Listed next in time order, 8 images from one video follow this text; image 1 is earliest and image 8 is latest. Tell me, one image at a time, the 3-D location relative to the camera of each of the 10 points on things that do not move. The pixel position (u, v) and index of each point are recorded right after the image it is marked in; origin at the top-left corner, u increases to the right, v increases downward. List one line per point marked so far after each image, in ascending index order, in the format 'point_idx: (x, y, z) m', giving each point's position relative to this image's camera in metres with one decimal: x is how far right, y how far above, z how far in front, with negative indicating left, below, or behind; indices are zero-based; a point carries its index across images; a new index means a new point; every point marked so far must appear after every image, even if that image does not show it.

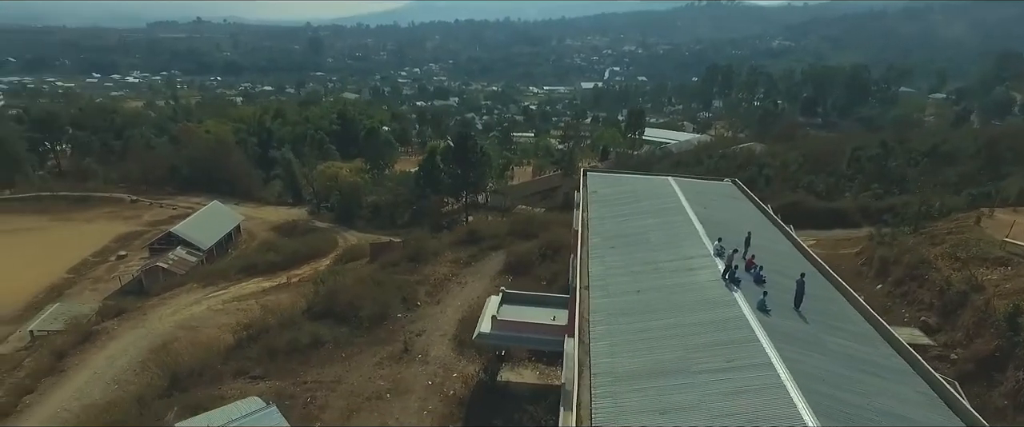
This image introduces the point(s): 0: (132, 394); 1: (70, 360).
0: (-6.2, -3.0, +10.2) m
1: (-9.8, -3.2, +14.1) m
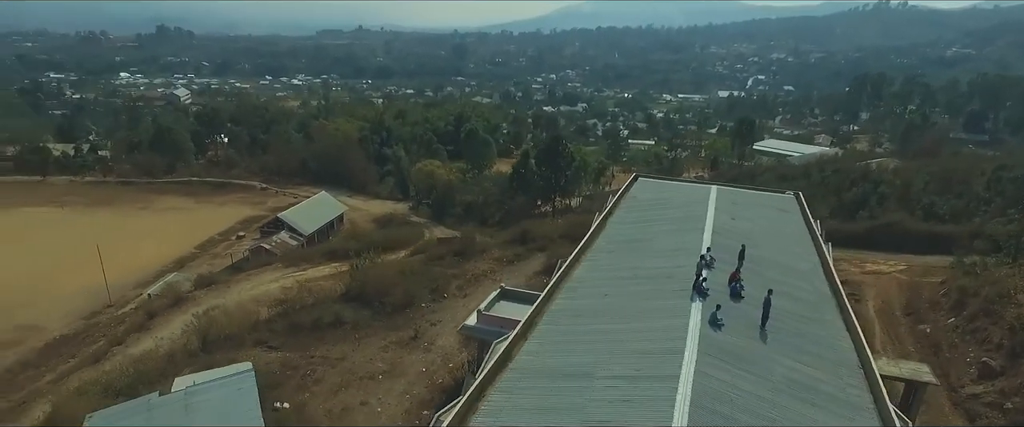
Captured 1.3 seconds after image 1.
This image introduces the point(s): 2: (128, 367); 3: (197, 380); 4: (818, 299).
0: (-6.3, -2.6, +11.6) m
1: (-9.1, -2.6, +16.2) m
2: (-7.0, -2.8, +11.5) m
3: (-4.8, -2.5, +9.3) m
4: (+4.3, -1.2, +8.9) m
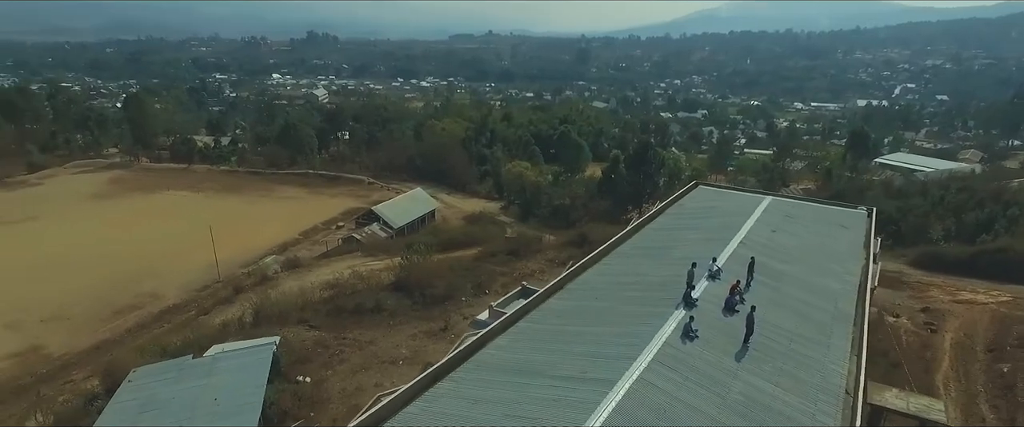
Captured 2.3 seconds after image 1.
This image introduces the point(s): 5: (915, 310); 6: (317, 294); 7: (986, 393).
0: (-5.8, -2.3, +12.8) m
1: (-7.7, -2.2, +17.9) m
2: (-6.6, -2.4, +12.9) m
3: (-4.7, -2.2, +10.4) m
4: (+4.2, -1.4, +8.3) m
5: (+9.0, -2.2, +14.1) m
6: (-4.4, -1.8, +14.3) m
7: (+7.9, -3.0, +10.5) m
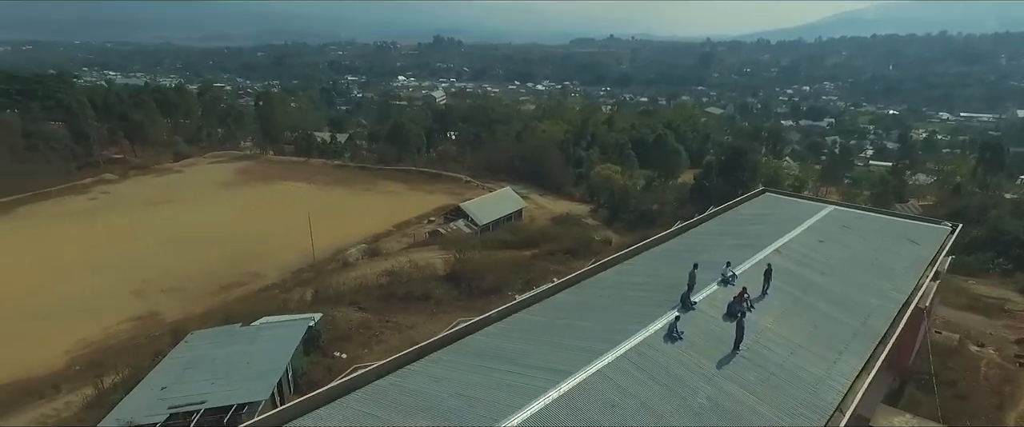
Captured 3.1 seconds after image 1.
0: (-4.9, -2.0, +13.9) m
1: (-5.8, -1.9, +19.2) m
2: (-5.6, -2.1, +14.2) m
3: (-4.3, -1.9, +11.3) m
4: (+4.1, -1.5, +7.7) m
5: (+9.9, -2.5, +12.5) m
6: (-3.3, -1.6, +15.1) m
7: (+8.1, -3.3, +9.2) m
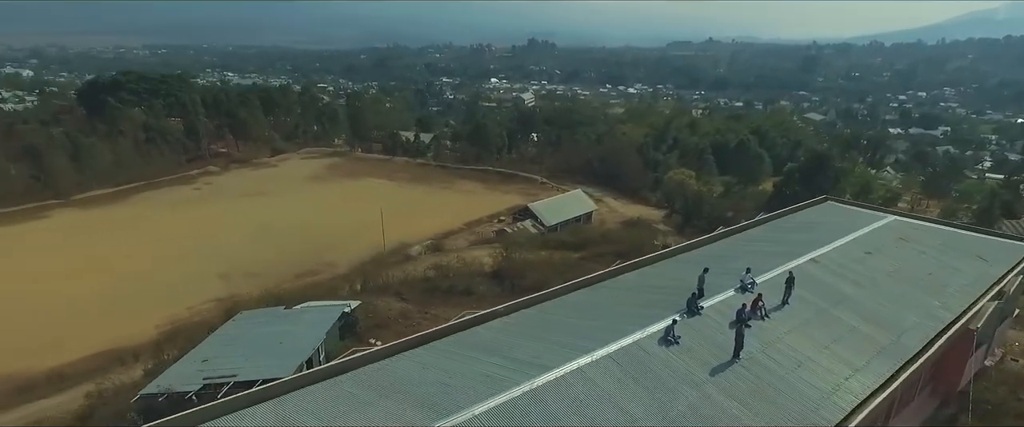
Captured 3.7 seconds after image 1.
0: (-4.0, -1.8, +14.6) m
1: (-4.2, -1.7, +20.0) m
2: (-4.7, -1.9, +14.9) m
3: (-3.7, -1.8, +11.9) m
4: (+4.1, -1.6, +7.1) m
5: (+10.4, -2.9, +11.2) m
6: (-2.2, -1.5, +15.6) m
7: (+8.2, -3.5, +8.1) m
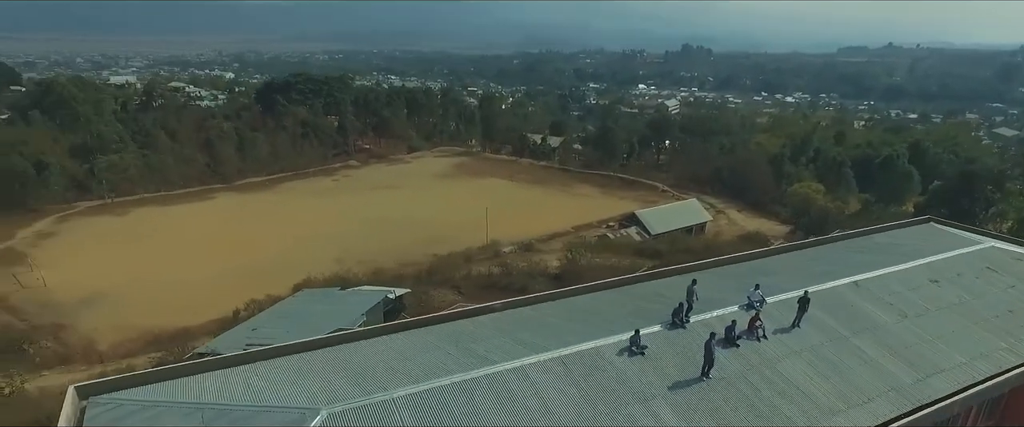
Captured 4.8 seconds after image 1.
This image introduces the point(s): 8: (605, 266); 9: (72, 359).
0: (-2.5, -1.6, +15.3) m
1: (-1.5, -1.6, +20.6) m
2: (-3.1, -1.7, +15.8) m
3: (-2.9, -1.5, +12.6) m
4: (+3.7, -1.8, +6.2) m
5: (+10.7, -3.5, +8.8) m
6: (-0.6, -1.4, +15.9) m
7: (+7.8, -3.9, +6.3) m
8: (+2.3, -1.2, +15.5) m
9: (-12.8, -4.2, +18.3) m
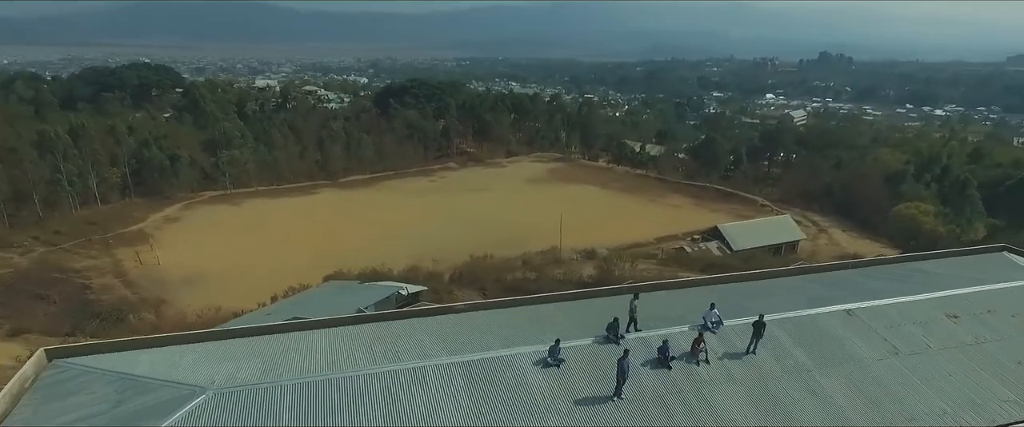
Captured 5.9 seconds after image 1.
0: (-1.7, -1.6, +15.5) m
1: (+0.3, -1.7, +20.6) m
2: (-2.2, -1.6, +16.1) m
3: (-2.5, -1.5, +13.0) m
4: (+2.8, -1.9, +5.5) m
5: (+10.0, -4.0, +6.7) m
6: (+0.3, -1.5, +15.7) m
7: (+6.7, -4.3, +4.8) m
8: (+3.0, -1.5, +14.8) m
9: (-11.3, -3.8, +20.3) m
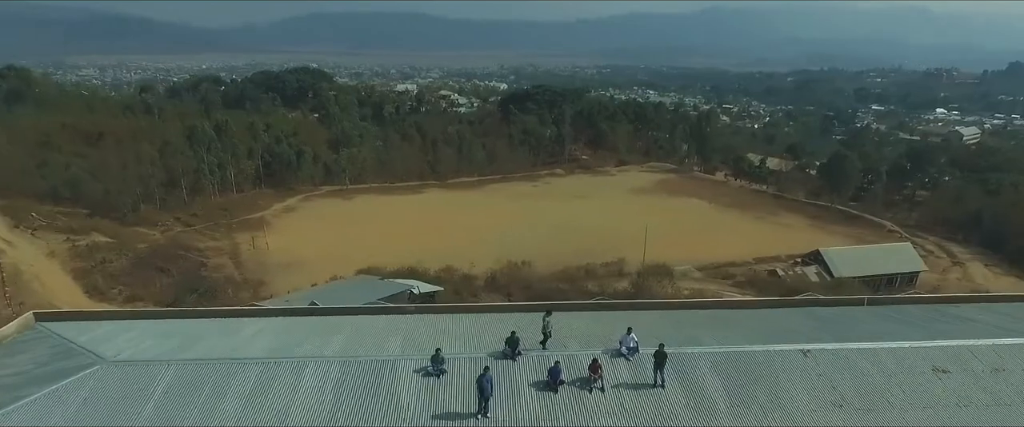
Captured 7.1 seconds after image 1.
0: (-0.8, -1.7, +15.6) m
1: (+2.1, -2.0, +20.1) m
2: (-1.2, -1.7, +16.2) m
3: (-2.1, -1.5, +13.2) m
4: (+1.5, -2.1, +4.8) m
5: (+8.7, -4.6, +4.5) m
6: (+1.2, -1.7, +15.3) m
7: (+5.0, -4.6, +3.3) m
8: (+3.7, -1.8, +13.9) m
9: (-9.4, -3.4, +22.2) m
